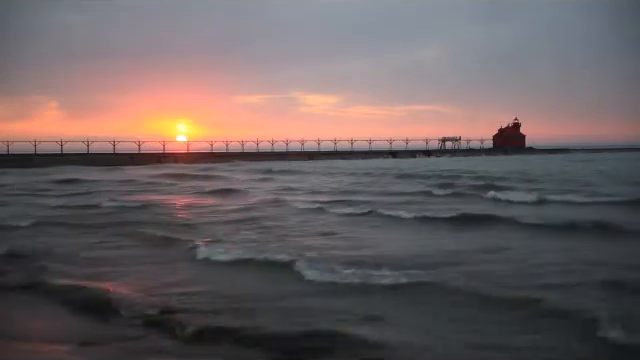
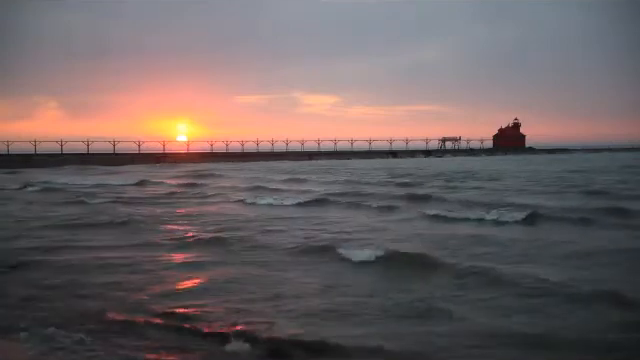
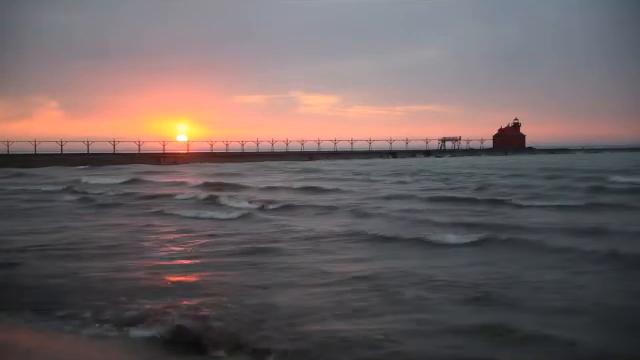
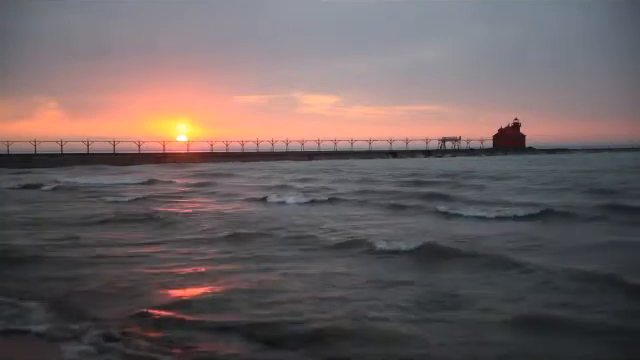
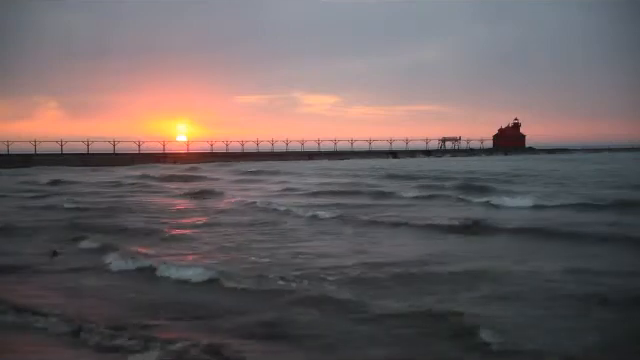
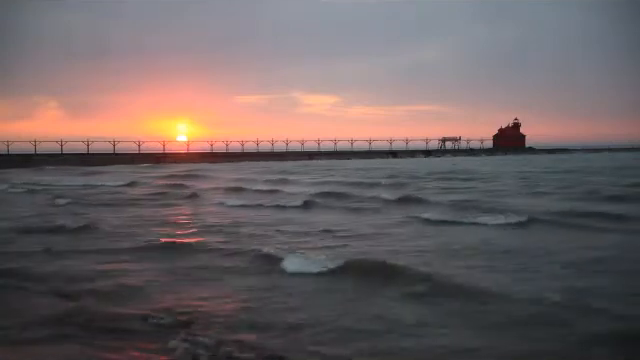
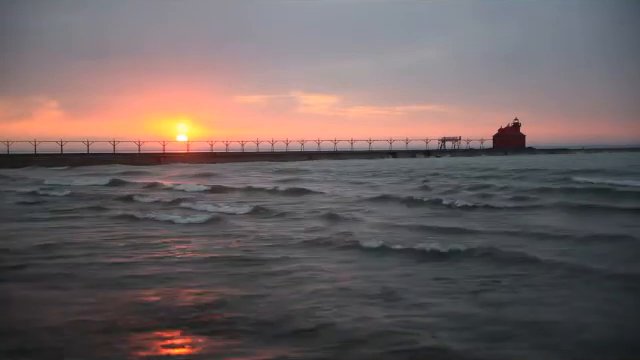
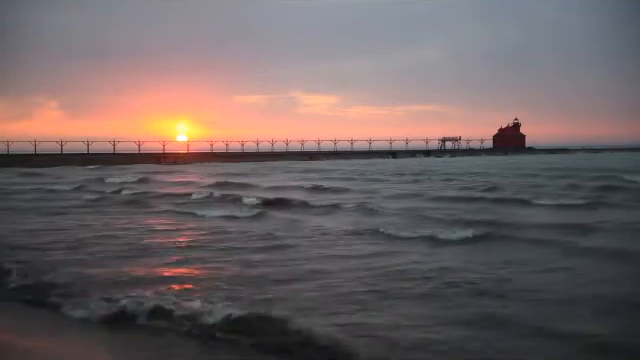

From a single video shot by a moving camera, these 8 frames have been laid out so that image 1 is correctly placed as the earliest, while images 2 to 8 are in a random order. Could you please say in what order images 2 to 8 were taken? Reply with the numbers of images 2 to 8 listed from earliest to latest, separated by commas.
5, 4, 2, 6, 8, 3, 7
